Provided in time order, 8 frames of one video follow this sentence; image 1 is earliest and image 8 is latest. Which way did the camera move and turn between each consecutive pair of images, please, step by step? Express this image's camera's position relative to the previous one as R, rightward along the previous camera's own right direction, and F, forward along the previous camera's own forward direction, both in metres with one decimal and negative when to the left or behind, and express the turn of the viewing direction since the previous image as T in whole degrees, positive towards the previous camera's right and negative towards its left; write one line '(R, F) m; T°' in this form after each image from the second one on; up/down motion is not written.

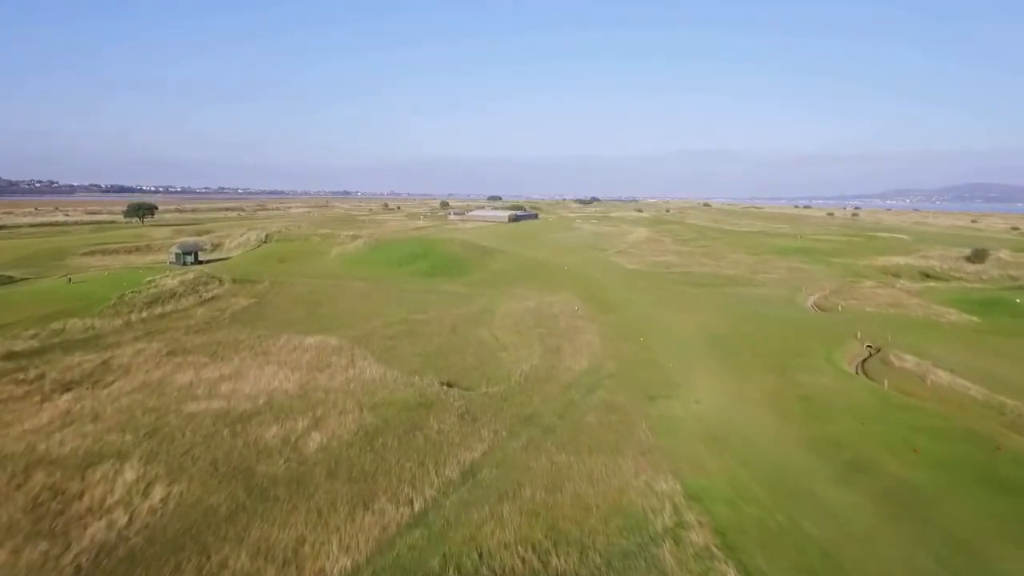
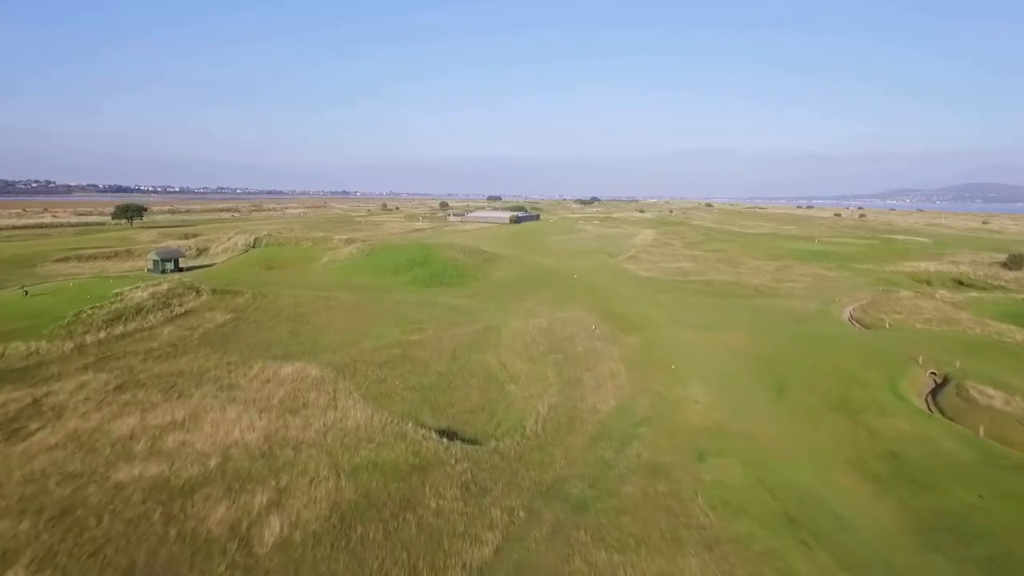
(-0.4, +3.5) m; 0°
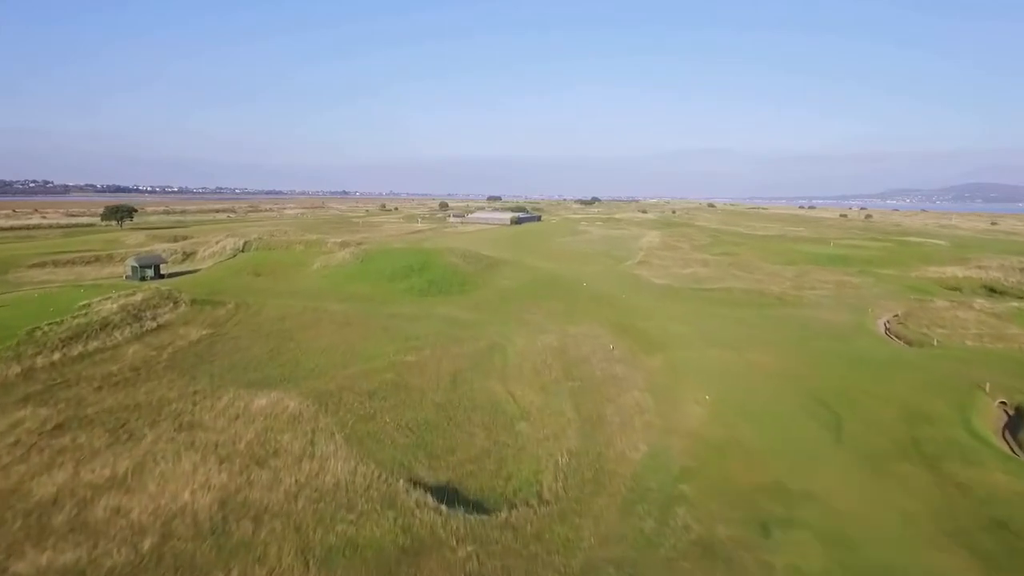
(-0.3, +2.9) m; 0°
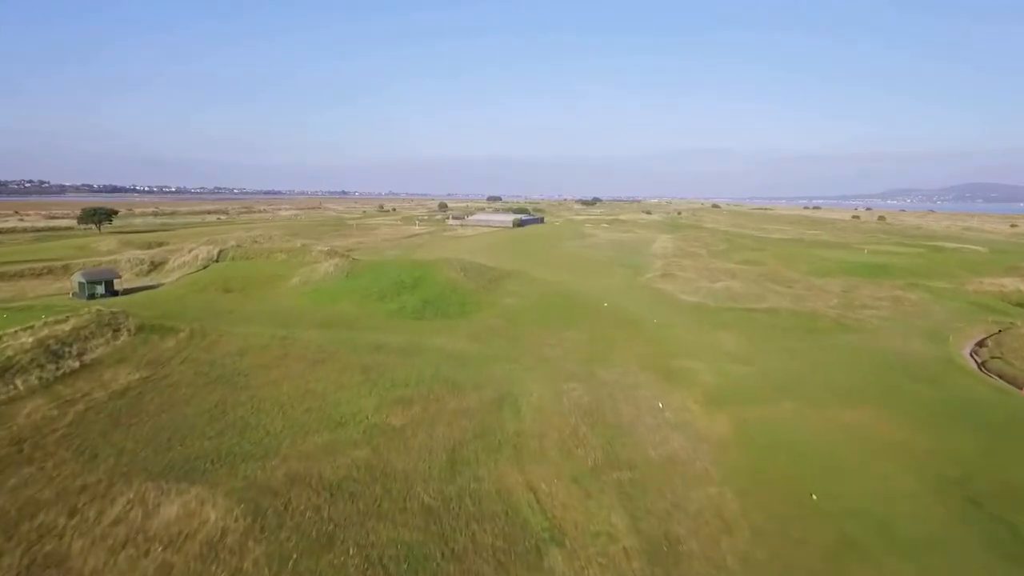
(-0.6, +5.6) m; 0°
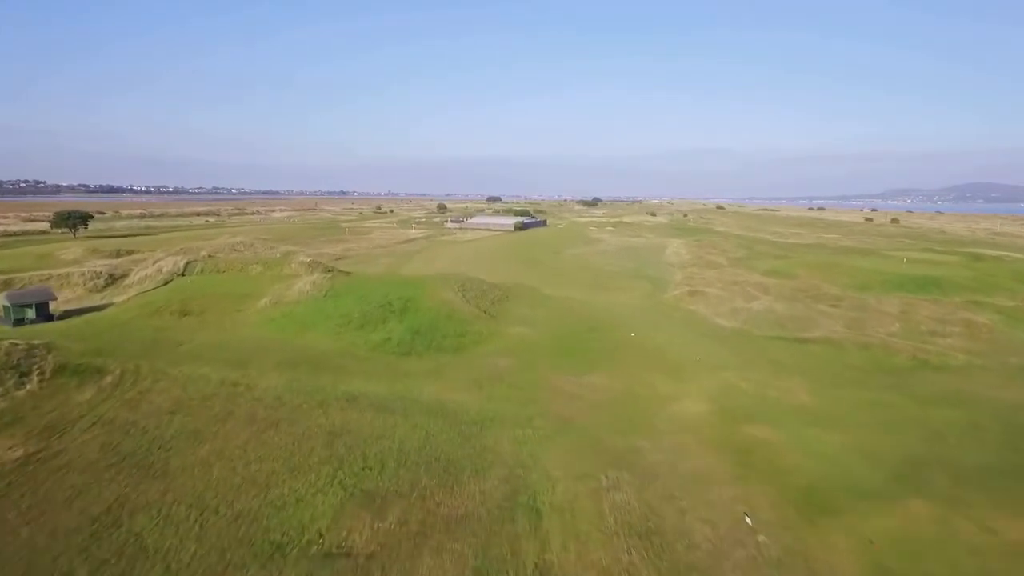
(-0.4, +5.5) m; 0°
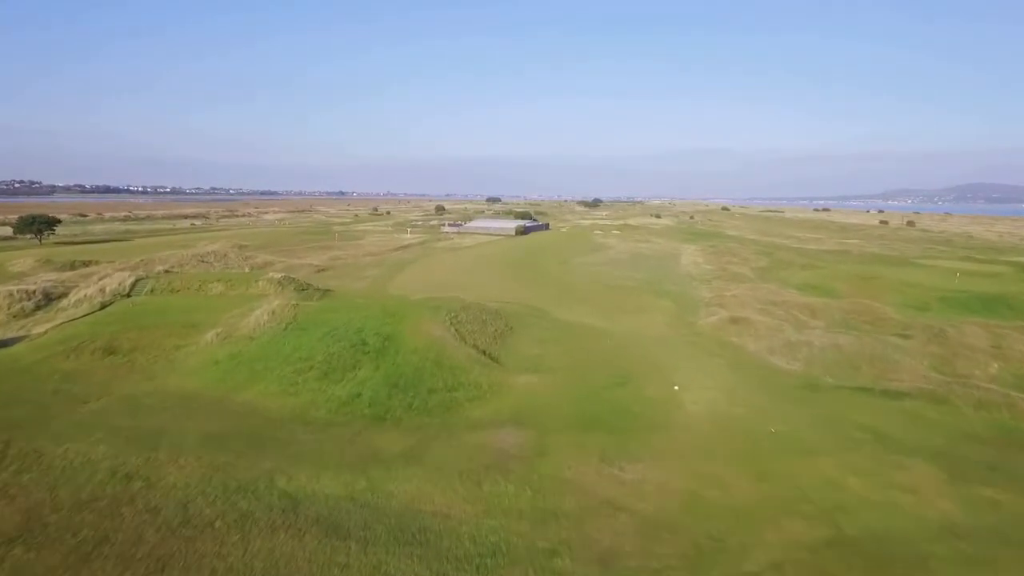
(-0.3, +6.3) m; 0°
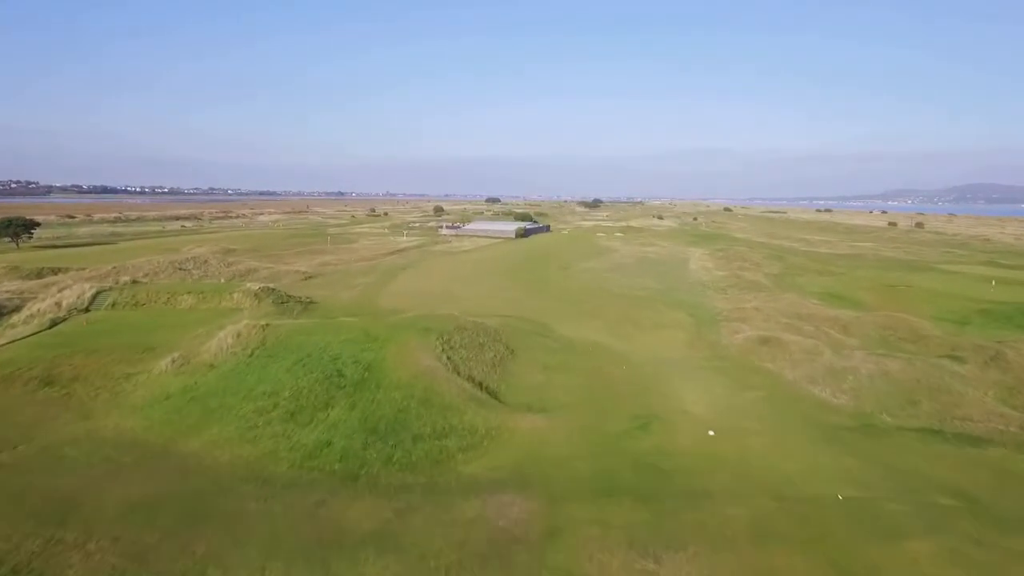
(-0.1, +3.5) m; 0°
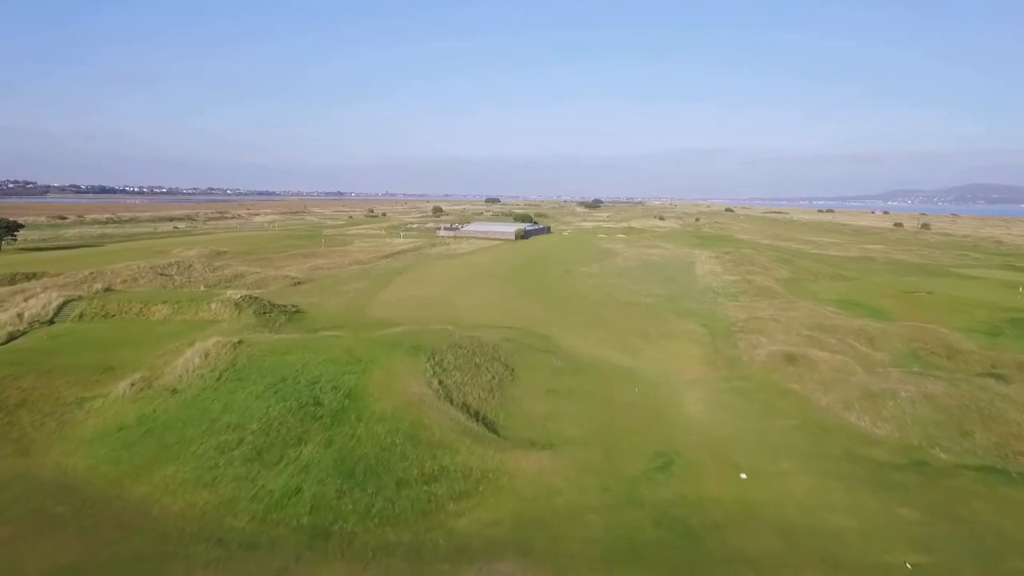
(0.0, +2.5) m; 0°
